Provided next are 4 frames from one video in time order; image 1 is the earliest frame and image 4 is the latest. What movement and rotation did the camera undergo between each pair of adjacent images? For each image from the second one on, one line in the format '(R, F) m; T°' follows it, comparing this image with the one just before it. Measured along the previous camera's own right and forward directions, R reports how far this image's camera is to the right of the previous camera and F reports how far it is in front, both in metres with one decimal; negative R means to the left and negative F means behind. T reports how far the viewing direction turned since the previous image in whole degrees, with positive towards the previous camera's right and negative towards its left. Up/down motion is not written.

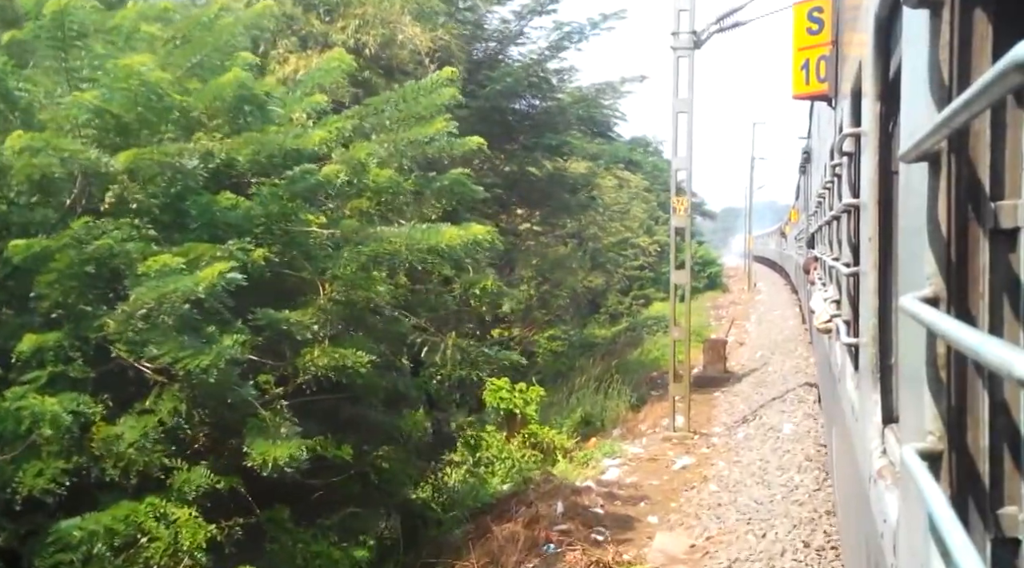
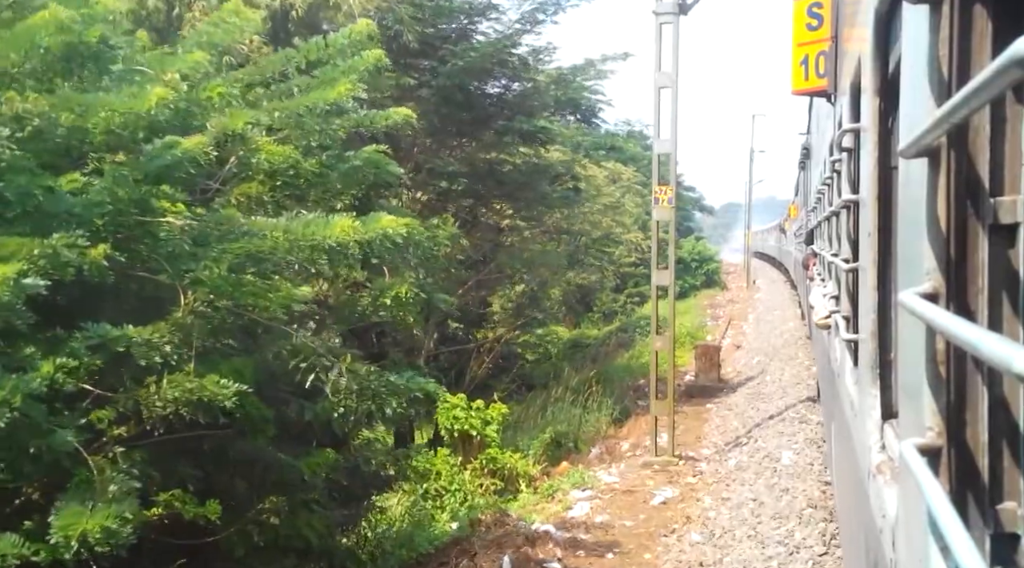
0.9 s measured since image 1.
(+0.2, +0.9) m; 0°
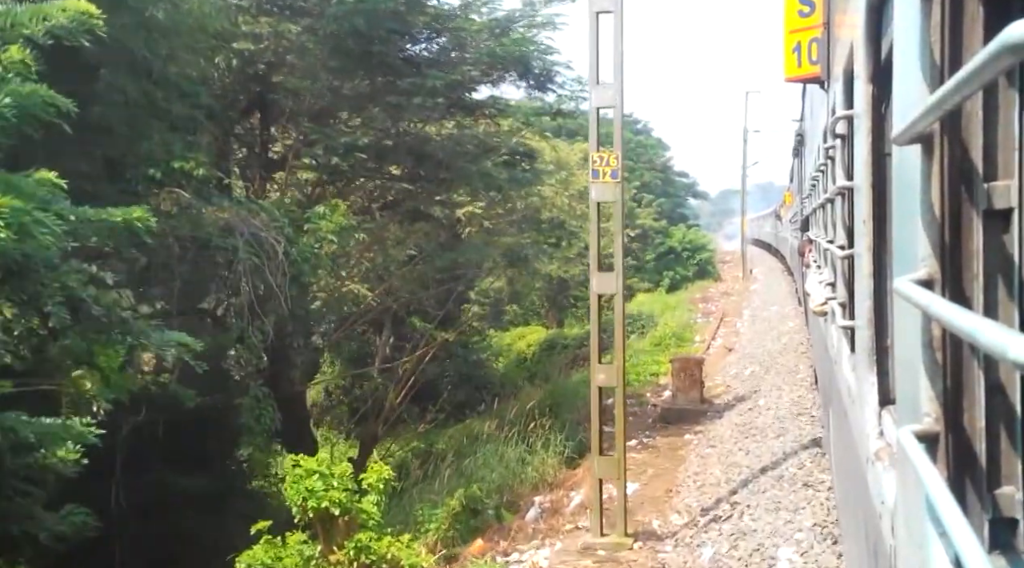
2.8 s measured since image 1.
(+0.4, +1.8) m; 0°
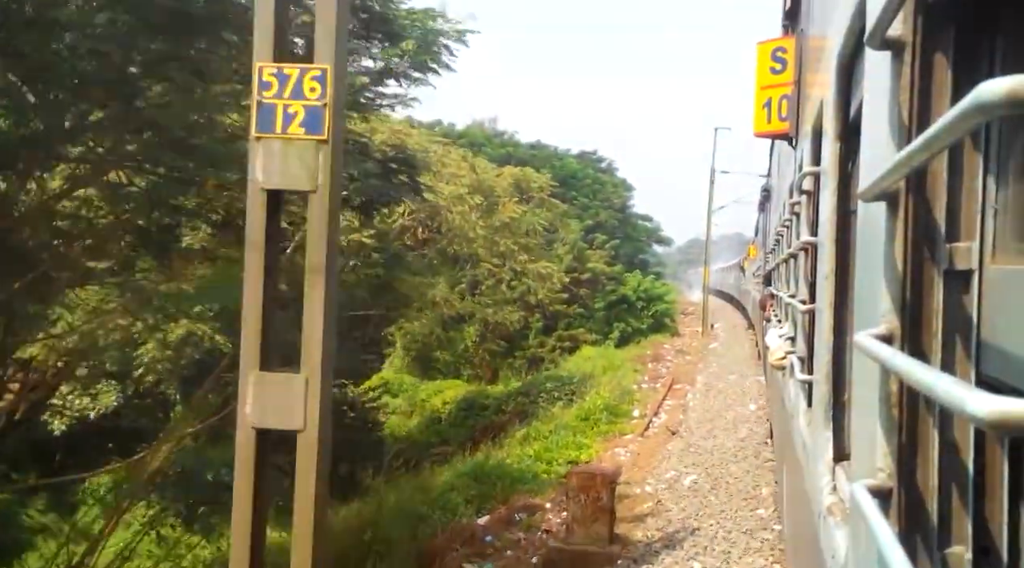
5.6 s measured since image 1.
(+0.7, +2.7) m; +2°
